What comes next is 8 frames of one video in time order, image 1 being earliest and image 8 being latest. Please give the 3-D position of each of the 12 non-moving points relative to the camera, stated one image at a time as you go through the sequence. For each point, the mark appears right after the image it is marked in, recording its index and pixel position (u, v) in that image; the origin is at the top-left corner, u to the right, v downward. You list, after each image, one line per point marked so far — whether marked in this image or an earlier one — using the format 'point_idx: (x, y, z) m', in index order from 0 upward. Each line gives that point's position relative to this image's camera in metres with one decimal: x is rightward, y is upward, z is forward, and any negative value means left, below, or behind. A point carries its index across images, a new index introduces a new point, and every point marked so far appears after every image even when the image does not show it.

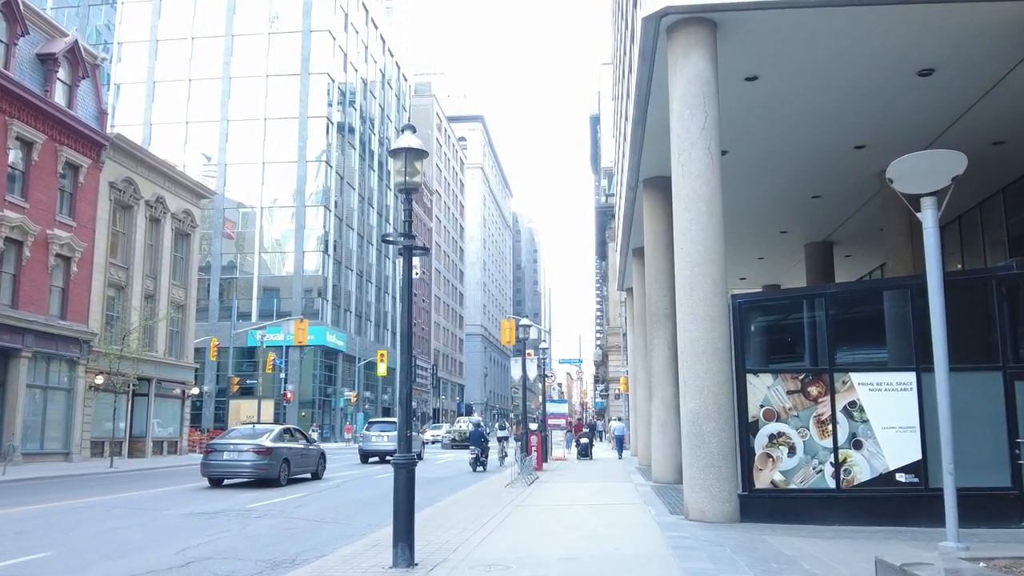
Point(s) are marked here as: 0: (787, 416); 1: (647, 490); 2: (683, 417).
0: (+3.7, -1.7, +12.5) m
1: (+2.6, -3.8, +17.5) m
2: (+2.3, -1.7, +12.2) m
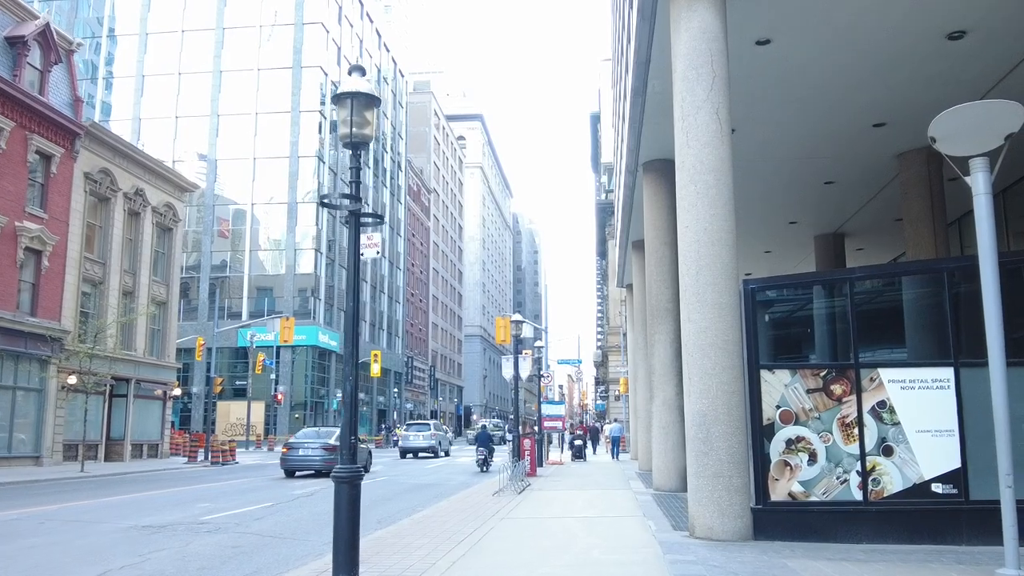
0: (+3.5, -1.5, +10.9) m
1: (+2.3, -3.7, +15.9) m
2: (+2.0, -1.5, +10.7) m
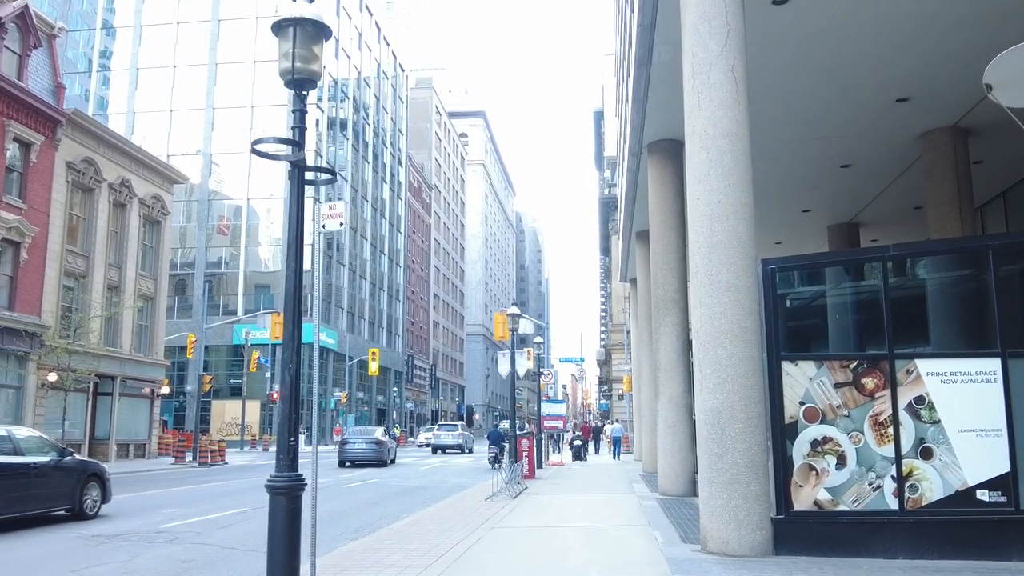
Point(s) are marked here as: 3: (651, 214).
0: (+3.4, -1.3, +9.6) m
1: (+2.2, -3.4, +14.6) m
2: (+1.9, -1.3, +9.4) m
3: (+2.7, +1.4, +18.1) m
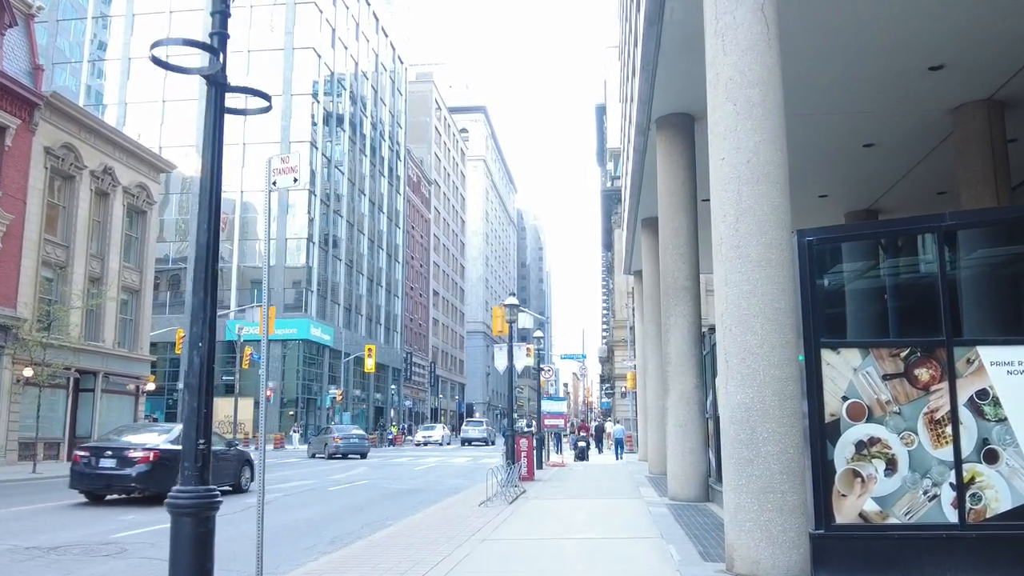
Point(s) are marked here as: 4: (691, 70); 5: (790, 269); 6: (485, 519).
0: (+3.3, -1.1, +8.2) m
1: (+2.2, -3.2, +13.2) m
2: (+1.8, -1.1, +7.9) m
3: (+2.7, +1.7, +16.7) m
4: (+2.9, +3.5, +14.8) m
5: (+2.4, +0.2, +8.1) m
6: (-0.4, -3.2, +12.9) m
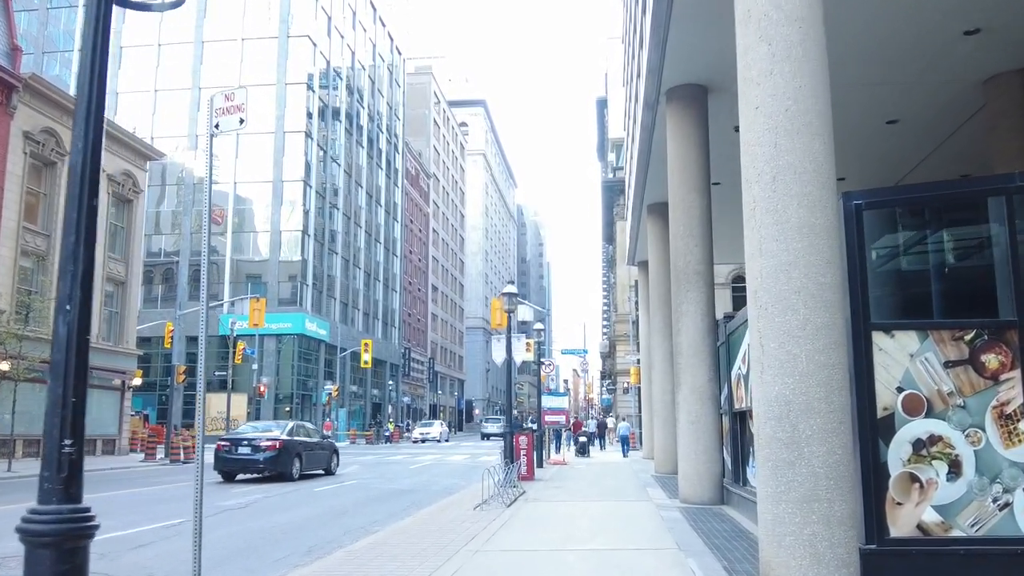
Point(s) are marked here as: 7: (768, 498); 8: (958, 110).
0: (+3.3, -0.9, +7.0) m
1: (+2.1, -3.0, +12.0) m
2: (+1.8, -0.9, +6.7) m
3: (+2.6, +1.9, +15.4) m
4: (+2.8, +3.7, +13.6) m
5: (+2.4, +0.4, +6.8) m
6: (-0.4, -3.0, +11.7) m
7: (+1.8, -1.5, +6.6) m
8: (+8.2, +3.2, +16.9) m
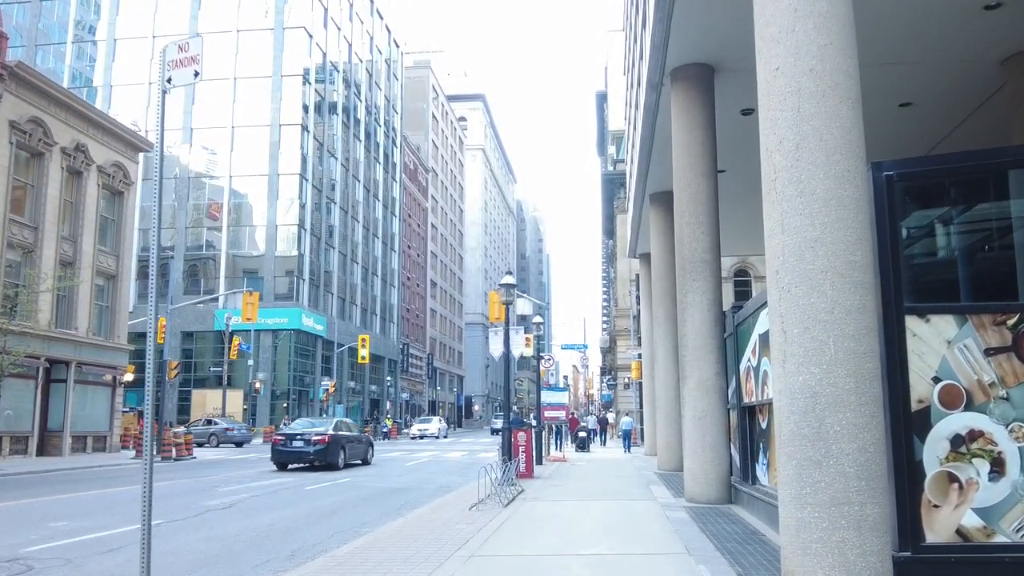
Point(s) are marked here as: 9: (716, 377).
0: (+3.2, -0.8, +6.3) m
1: (+2.1, -2.8, +11.4) m
2: (+1.8, -0.7, +6.1) m
3: (+2.6, +2.1, +14.7) m
4: (+2.8, +3.9, +12.9) m
5: (+2.4, +0.5, +6.2) m
6: (-0.5, -2.8, +11.0) m
7: (+1.8, -1.4, +6.0) m
8: (+8.1, +3.4, +16.2) m
9: (+3.1, -1.3, +13.9) m
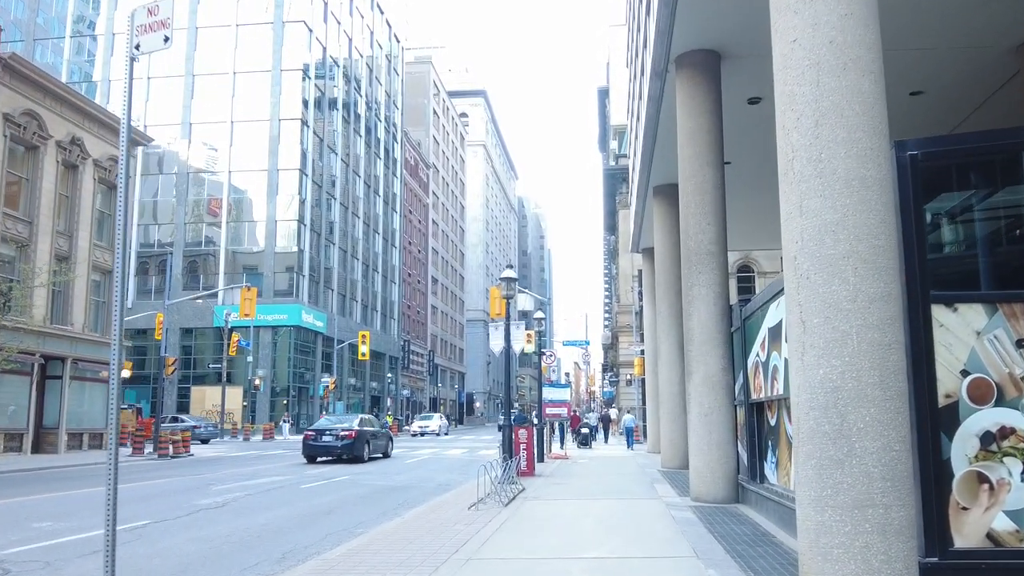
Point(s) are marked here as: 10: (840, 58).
0: (+3.2, -0.7, +5.9) m
1: (+2.1, -2.7, +11.0) m
2: (+1.8, -0.7, +5.7) m
3: (+2.6, +2.2, +14.3) m
4: (+2.8, +4.0, +12.5) m
5: (+2.4, +0.6, +5.8) m
6: (-0.4, -2.7, +10.6) m
7: (+1.8, -1.3, +5.6) m
8: (+8.1, +3.5, +15.8) m
9: (+3.1, -1.2, +13.5) m
10: (+2.0, +1.4, +5.8) m
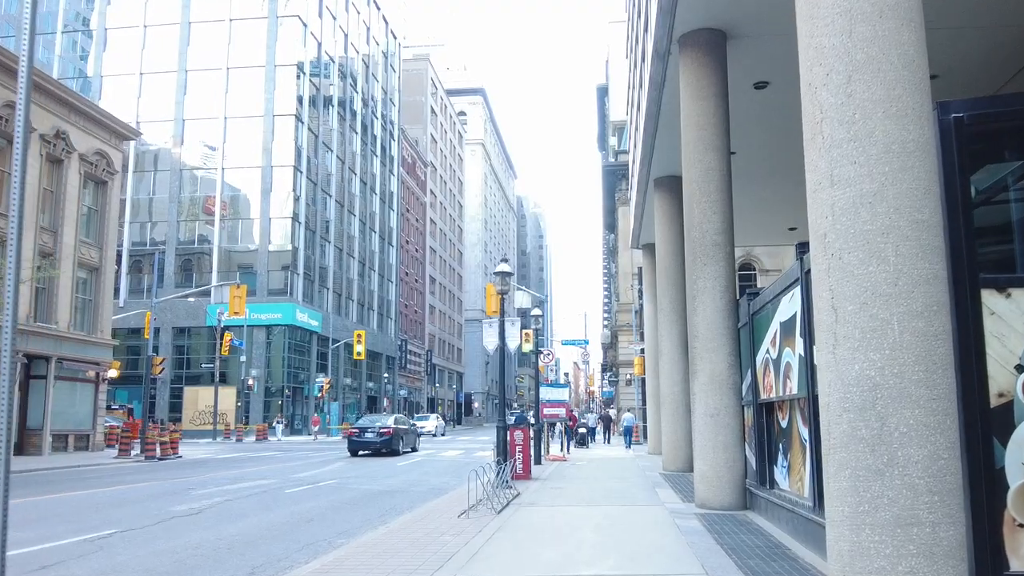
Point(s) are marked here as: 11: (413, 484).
0: (+3.1, -0.6, +5.1) m
1: (+2.0, -2.6, +10.2) m
2: (+1.7, -0.6, +4.9) m
3: (+2.5, +2.3, +13.5) m
4: (+2.7, +4.1, +11.7) m
5: (+2.3, +0.7, +5.0) m
6: (-0.5, -2.7, +9.8) m
7: (+1.7, -1.2, +4.8) m
8: (+8.0, +3.6, +15.0) m
9: (+3.0, -1.1, +12.7) m
10: (+2.0, +1.5, +5.0) m
11: (-2.1, -4.1, +19.5) m
